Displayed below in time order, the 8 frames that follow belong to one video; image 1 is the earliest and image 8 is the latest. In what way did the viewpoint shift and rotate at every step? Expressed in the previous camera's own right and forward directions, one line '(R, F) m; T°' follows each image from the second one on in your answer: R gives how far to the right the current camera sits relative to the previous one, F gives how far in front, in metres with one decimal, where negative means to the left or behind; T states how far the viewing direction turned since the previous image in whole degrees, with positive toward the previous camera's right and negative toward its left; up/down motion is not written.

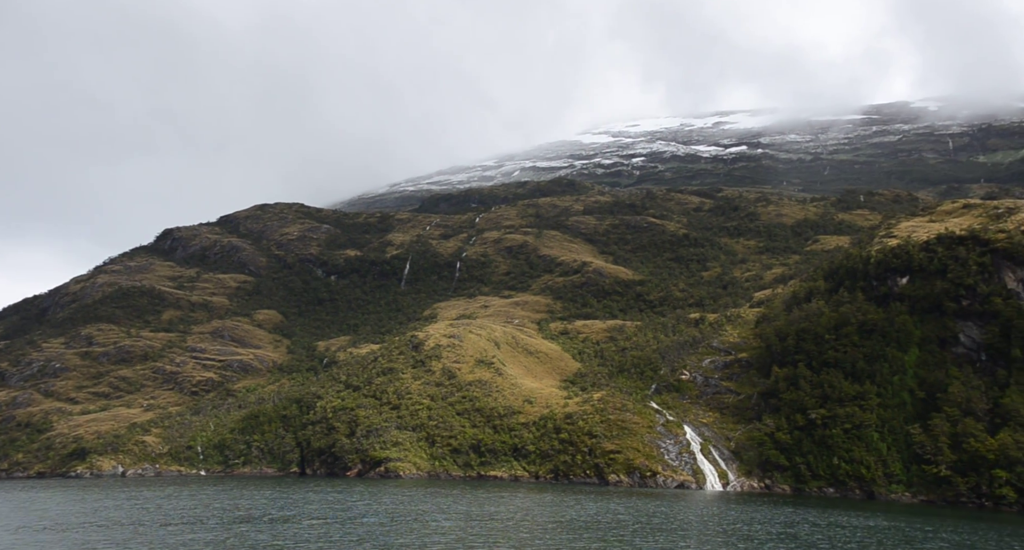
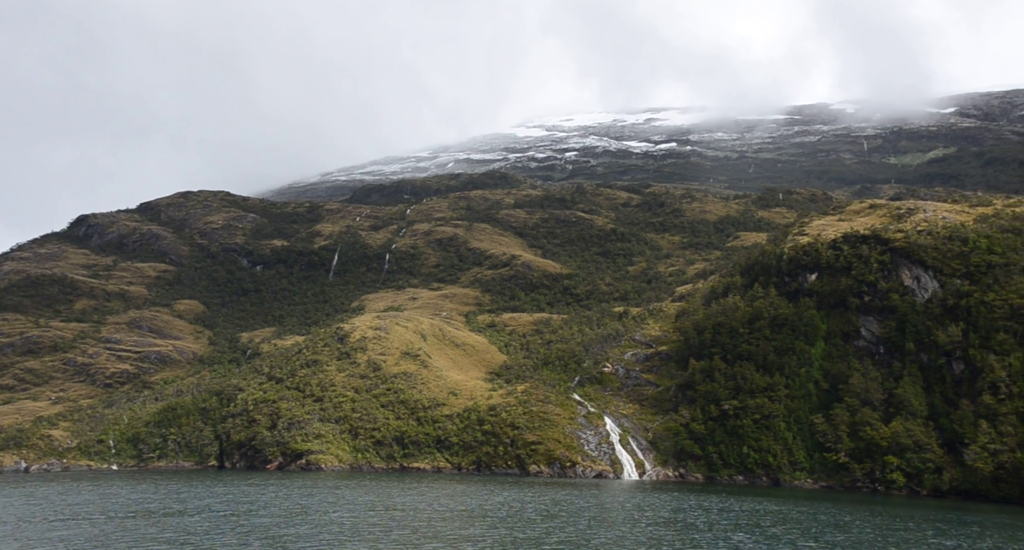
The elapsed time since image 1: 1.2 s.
(+1.8, -1.3) m; +5°
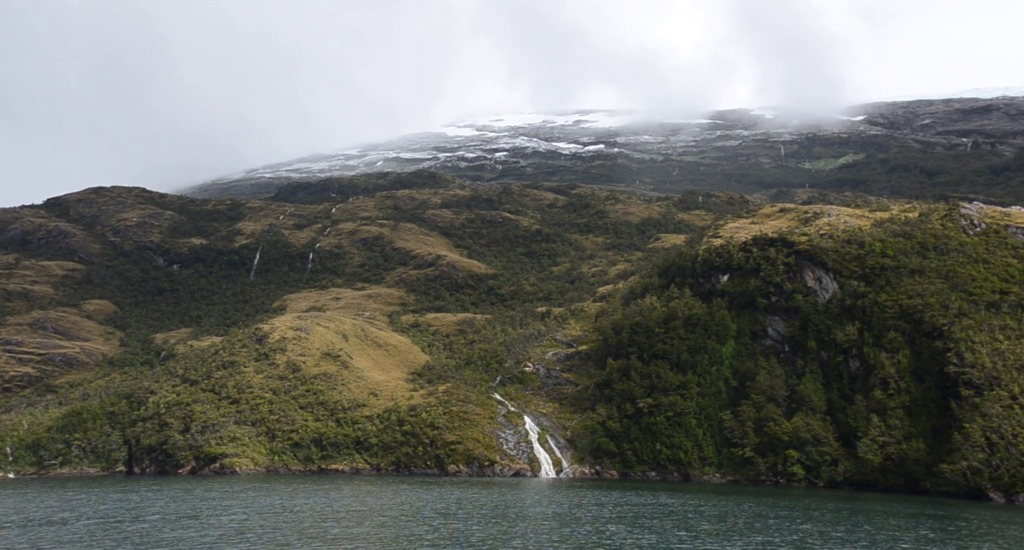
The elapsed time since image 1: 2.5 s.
(+2.2, -1.2) m; +5°
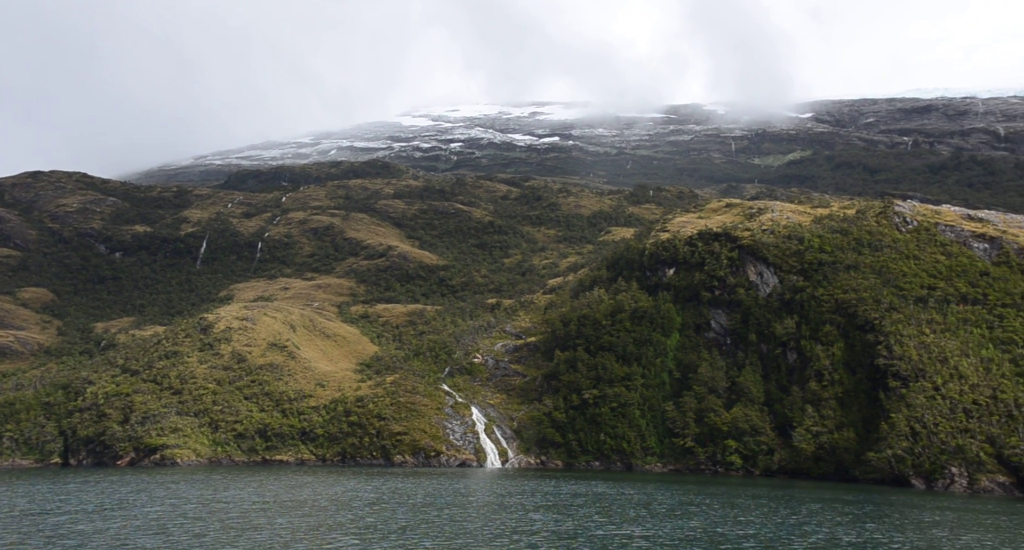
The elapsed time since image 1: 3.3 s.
(+1.4, -0.6) m; +3°
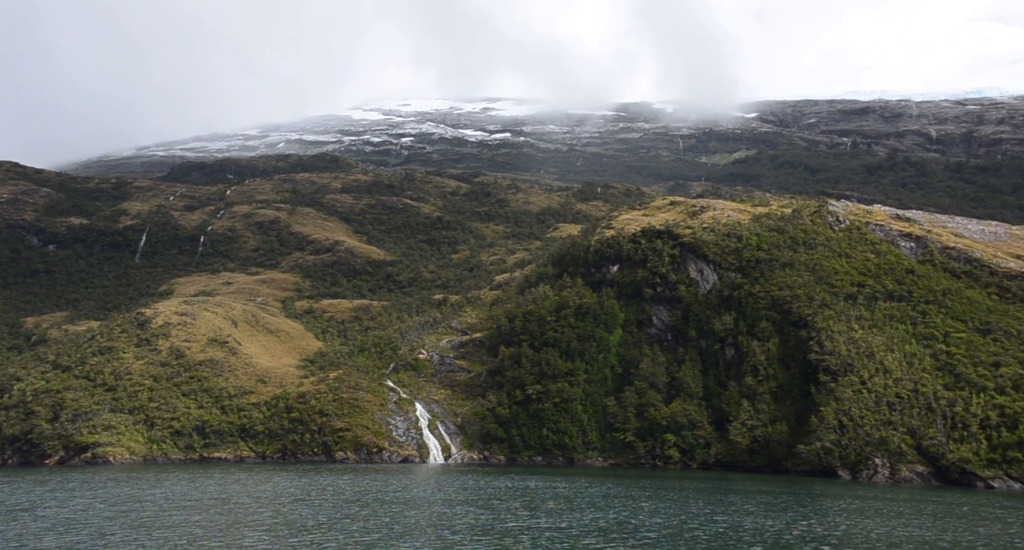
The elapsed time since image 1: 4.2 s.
(+1.5, -0.4) m; +3°
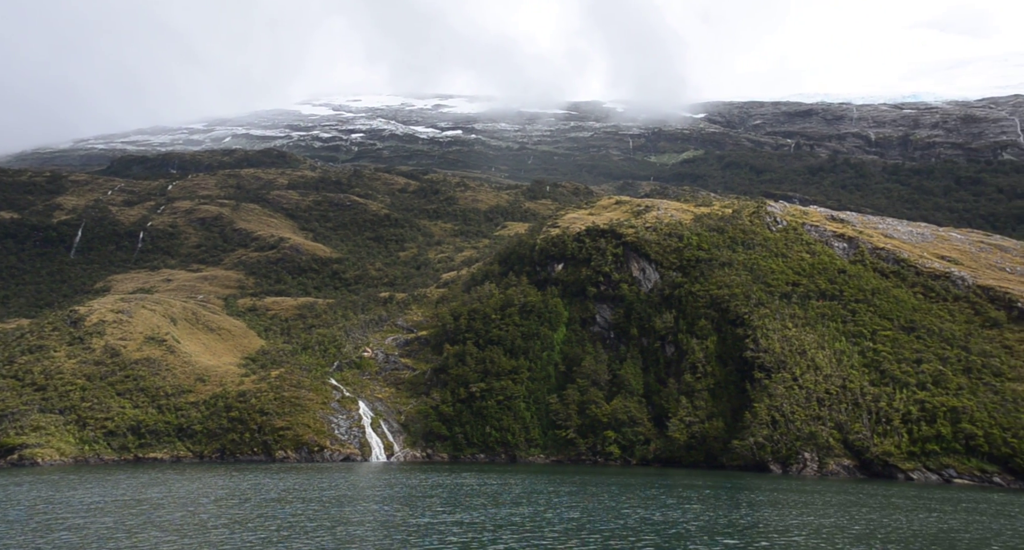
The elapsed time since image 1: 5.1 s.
(+1.6, -0.3) m; +3°
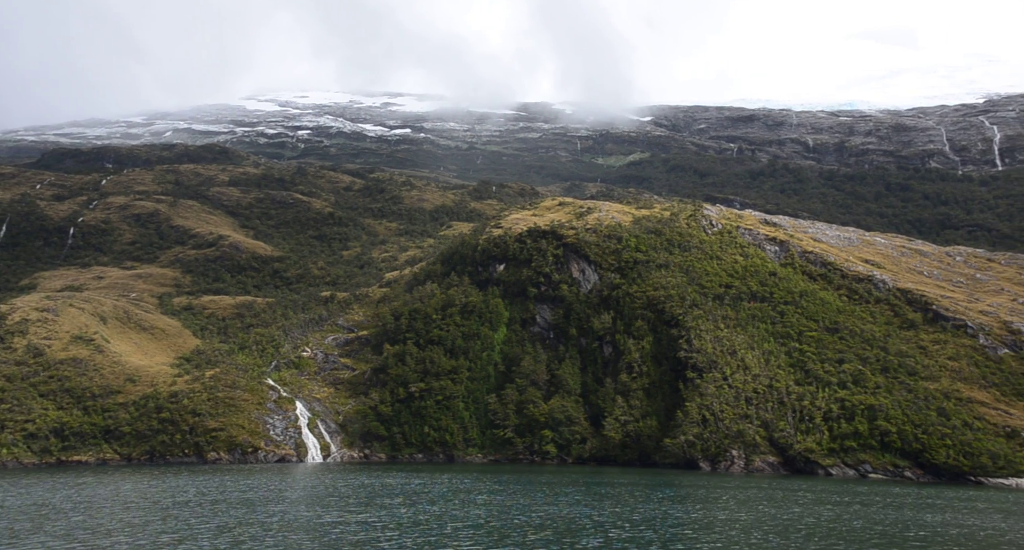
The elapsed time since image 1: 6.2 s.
(+1.9, -0.3) m; +4°
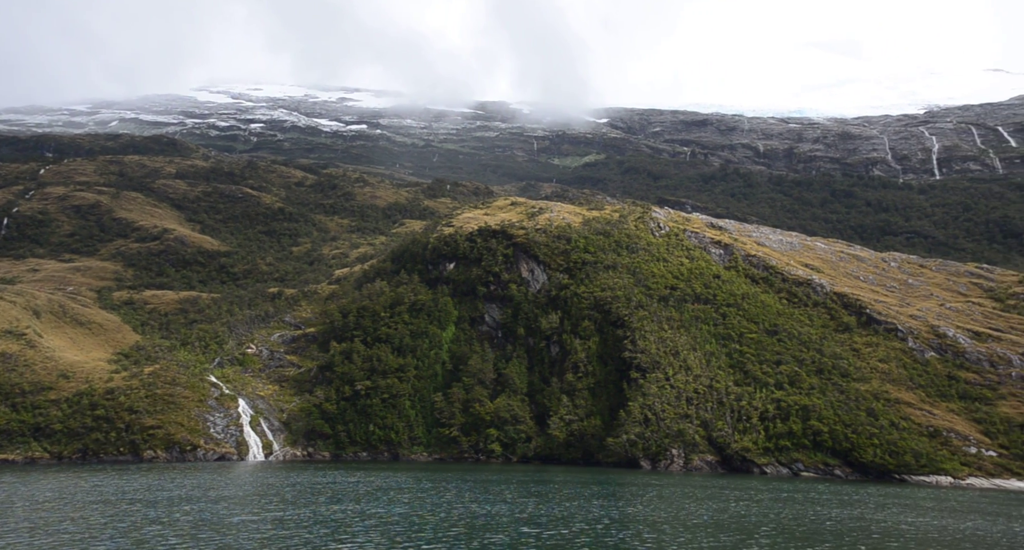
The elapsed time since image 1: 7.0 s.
(+1.5, 0.0) m; +3°
